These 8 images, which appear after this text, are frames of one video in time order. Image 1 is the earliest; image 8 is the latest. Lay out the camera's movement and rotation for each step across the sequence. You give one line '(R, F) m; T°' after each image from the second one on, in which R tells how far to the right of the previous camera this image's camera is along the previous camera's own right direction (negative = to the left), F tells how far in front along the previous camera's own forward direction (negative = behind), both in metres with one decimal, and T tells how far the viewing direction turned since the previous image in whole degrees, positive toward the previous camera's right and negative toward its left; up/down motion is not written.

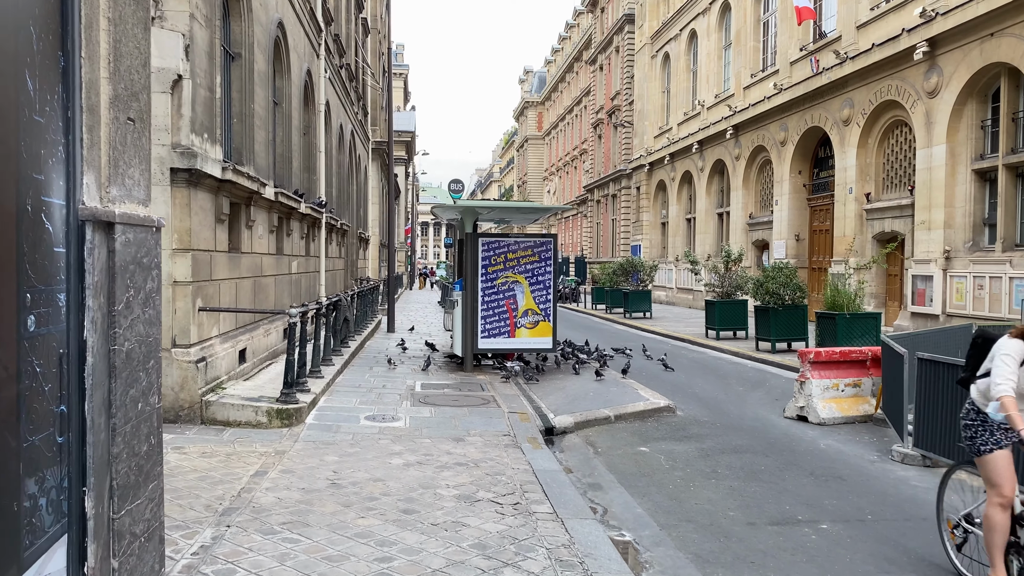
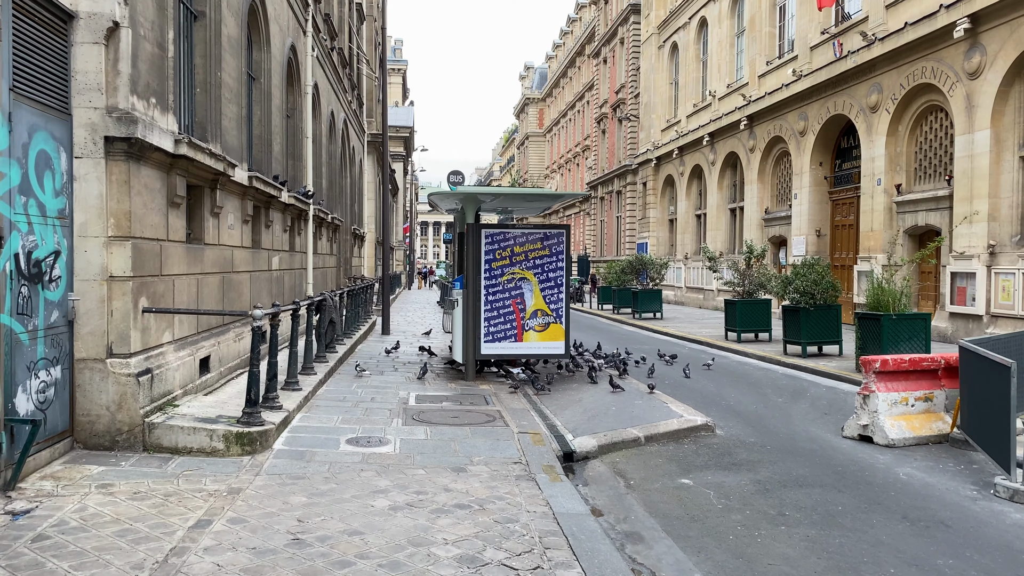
(-0.1, +1.4) m; 0°
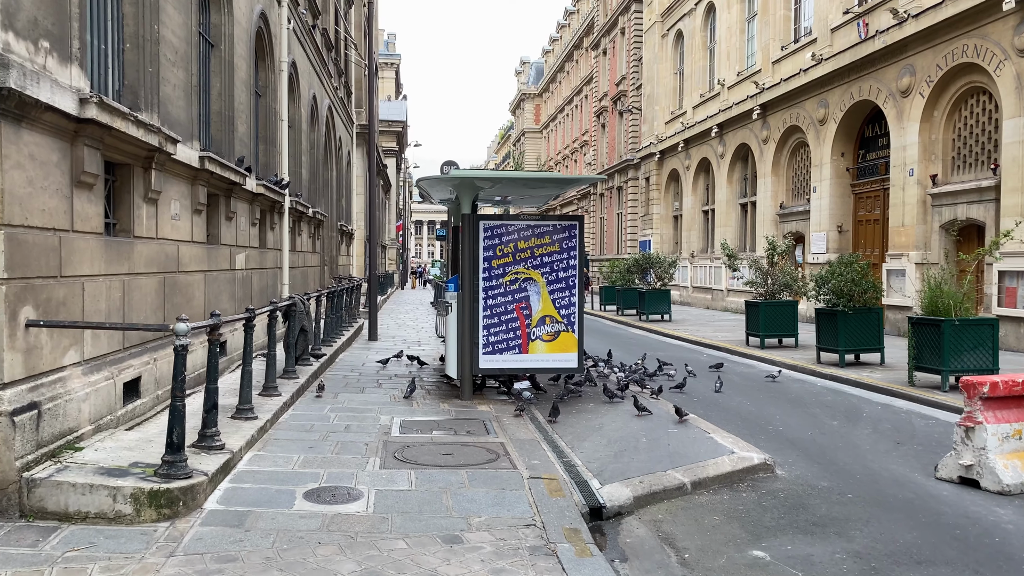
(-0.1, +1.7) m; 0°
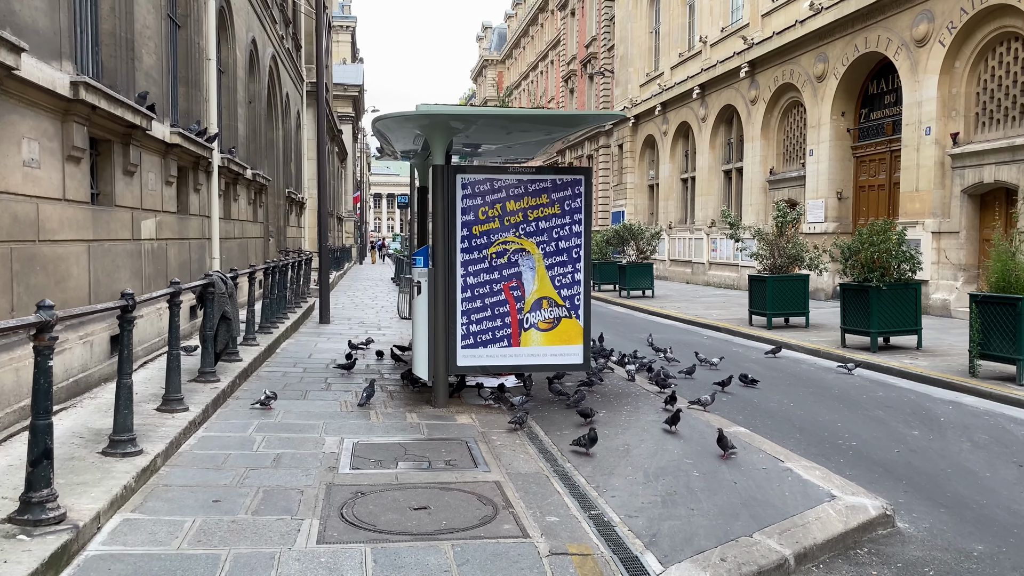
(-0.2, +2.1) m; +3°
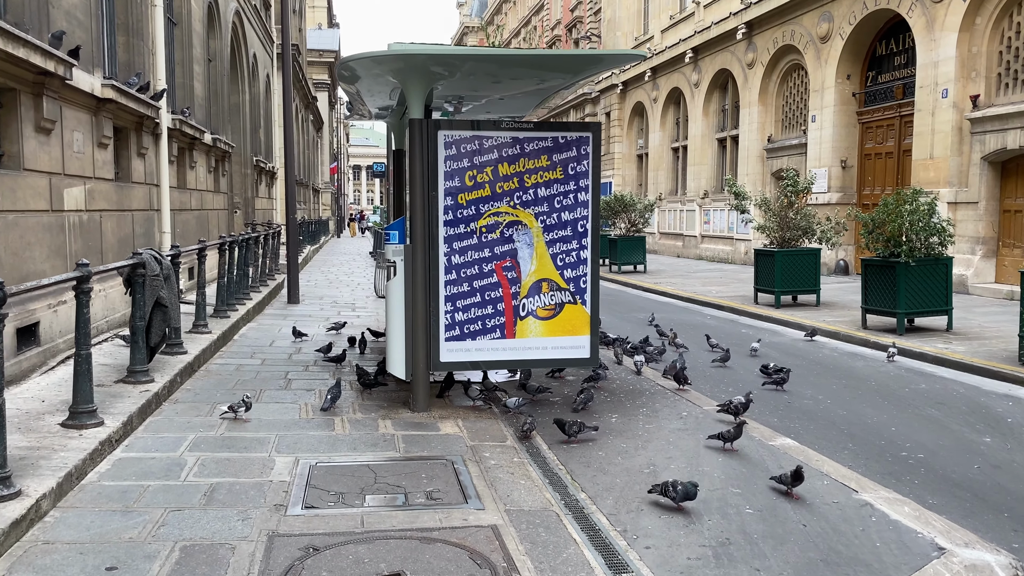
(-0.1, +1.2) m; +1°
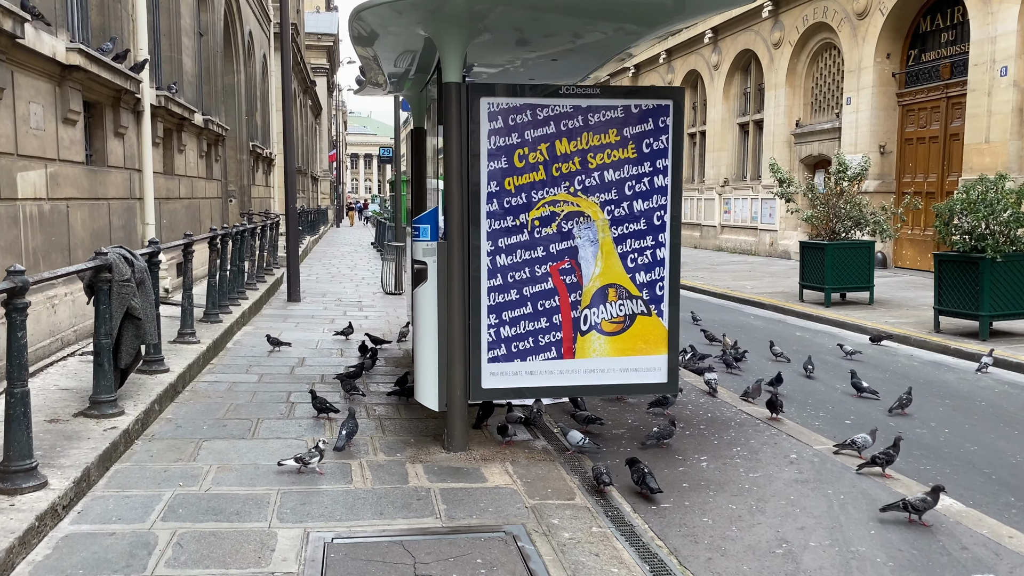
(-0.4, +1.2) m; 0°
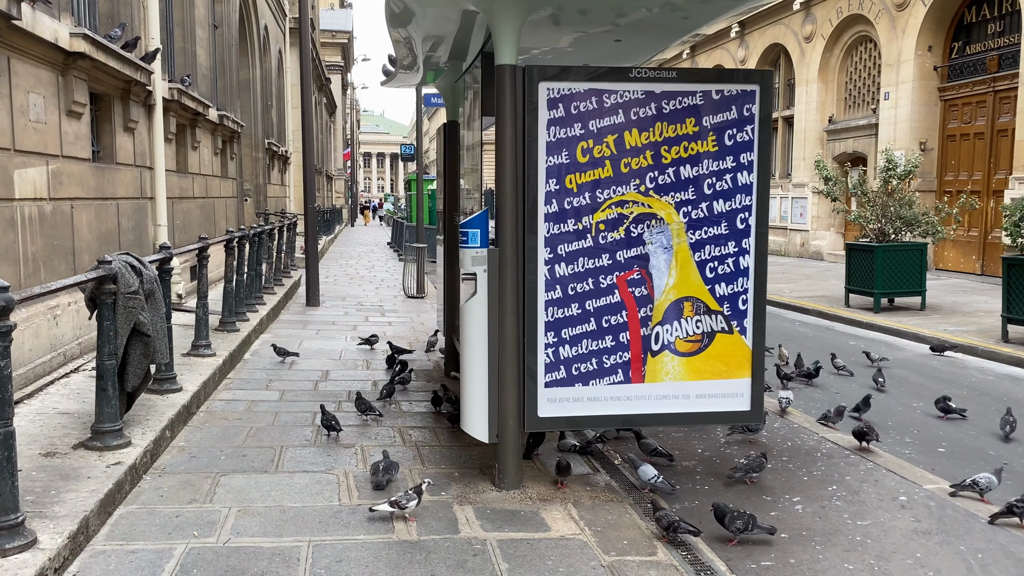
(-0.3, +0.6) m; -1°
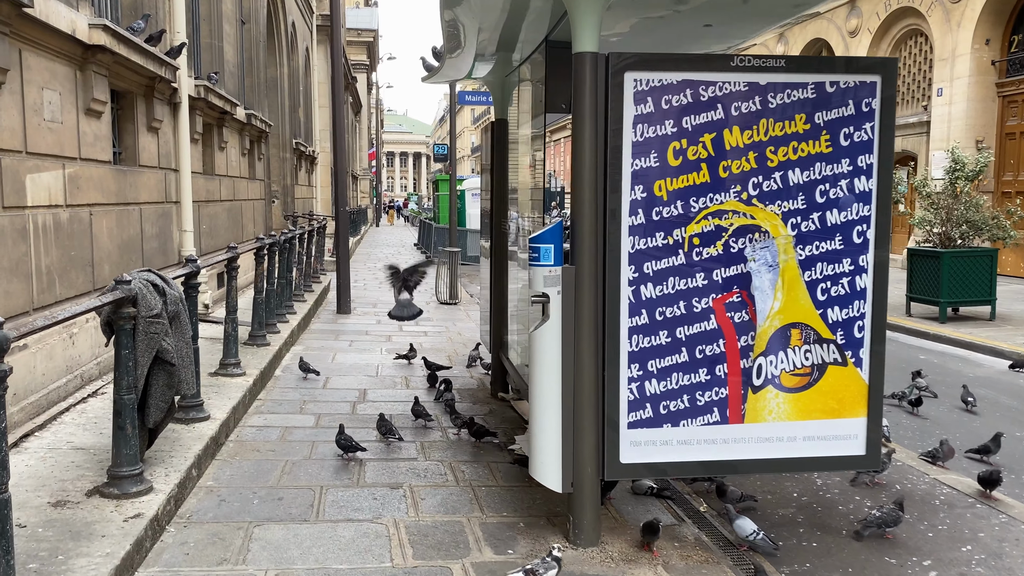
(-0.2, +0.6) m; -2°
